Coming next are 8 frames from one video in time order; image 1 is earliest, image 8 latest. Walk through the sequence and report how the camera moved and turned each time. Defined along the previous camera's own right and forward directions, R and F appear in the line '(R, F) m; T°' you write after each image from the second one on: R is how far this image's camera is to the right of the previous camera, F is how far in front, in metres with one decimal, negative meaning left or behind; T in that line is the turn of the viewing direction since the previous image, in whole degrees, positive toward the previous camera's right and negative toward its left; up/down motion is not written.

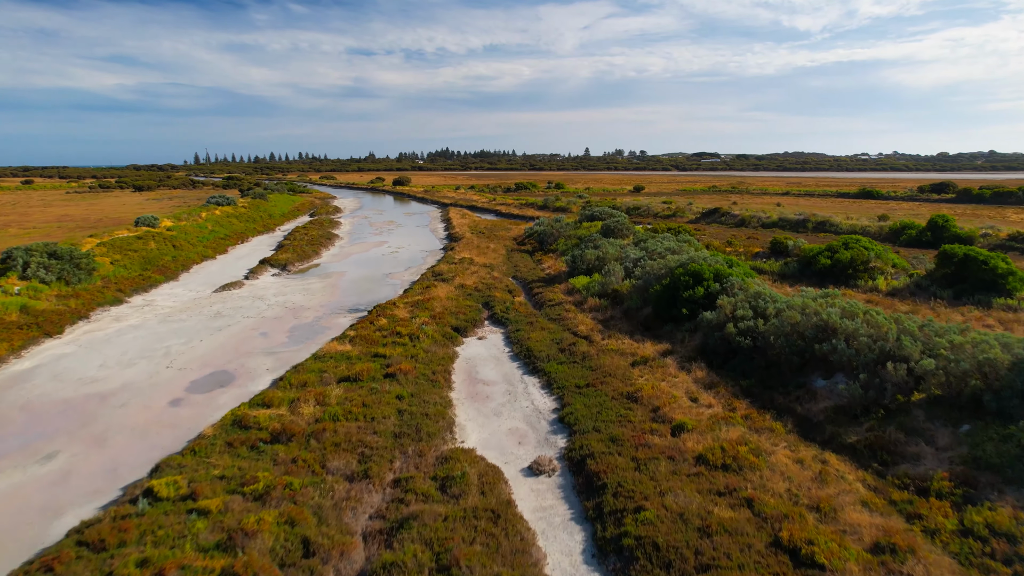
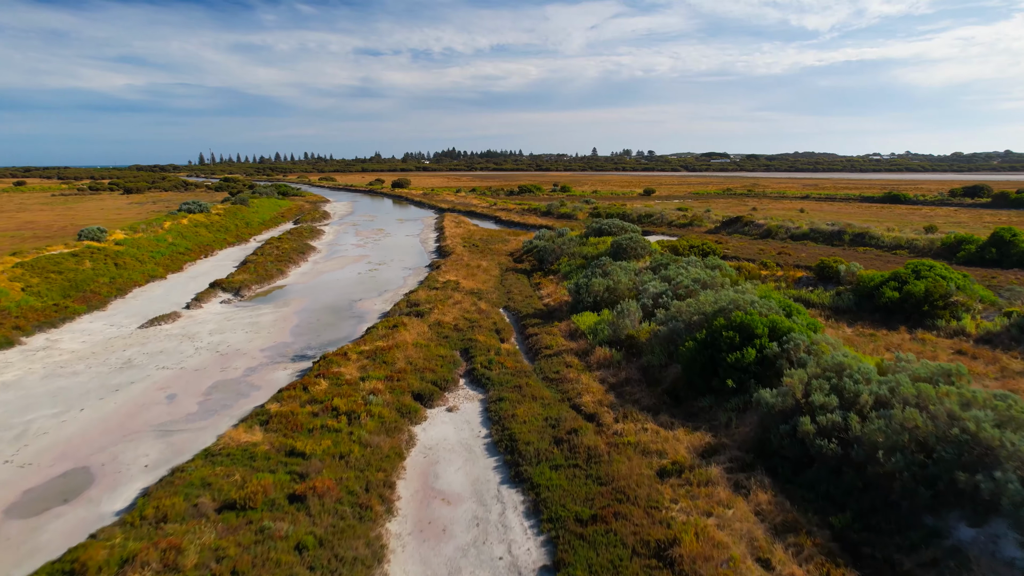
(+0.4, +3.6) m; -1°
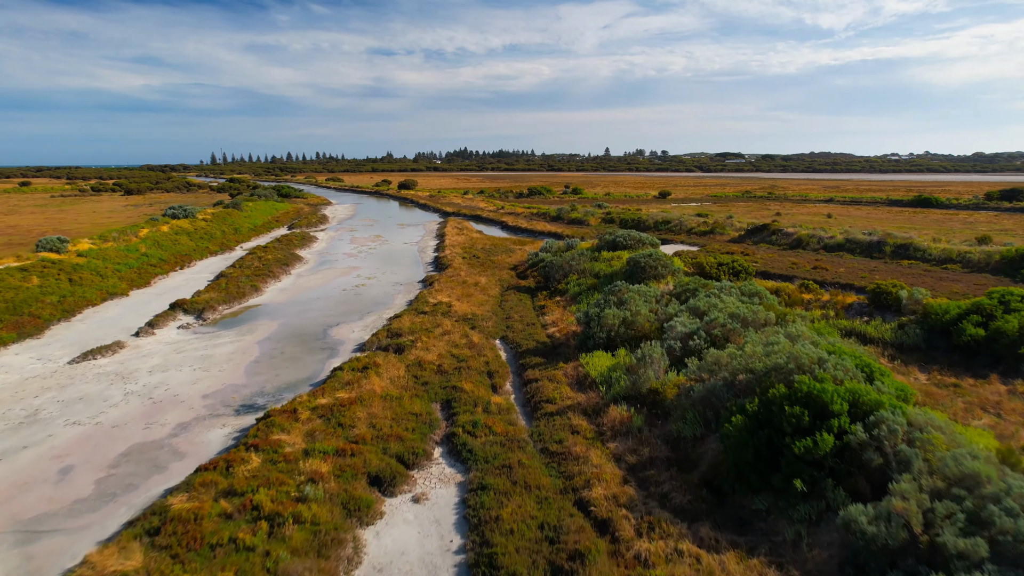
(+0.3, +2.6) m; -1°
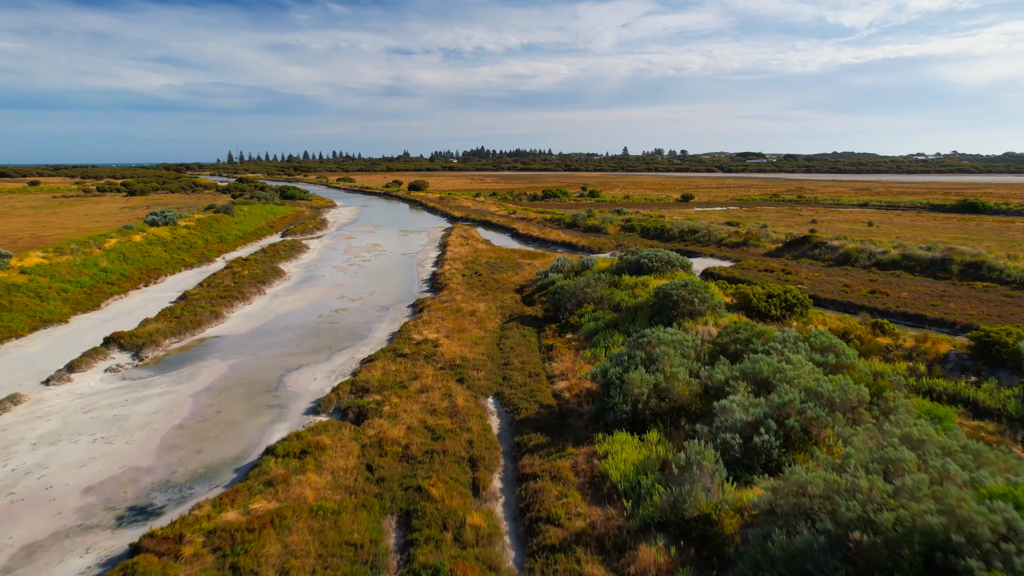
(+0.3, +3.3) m; -1°
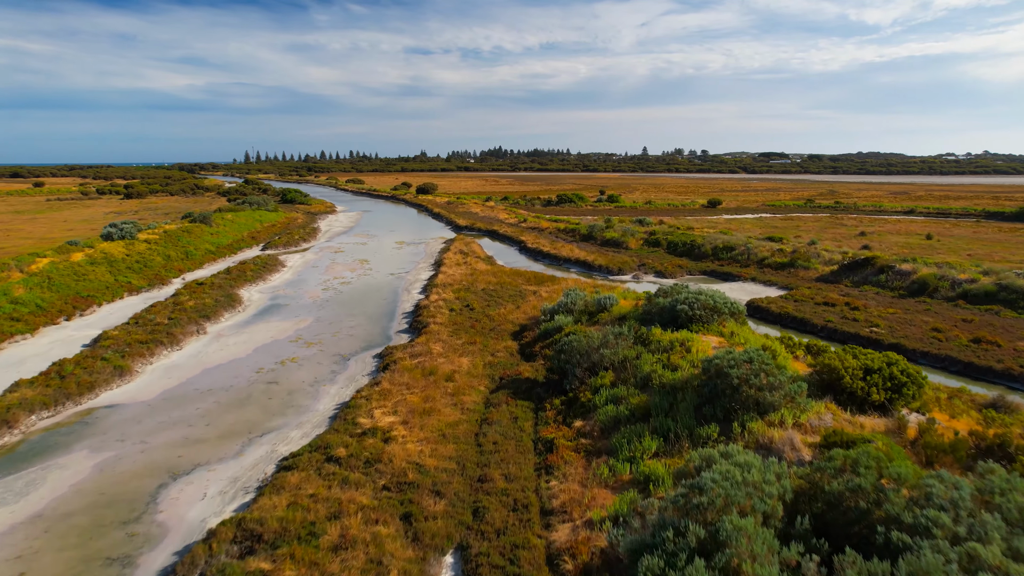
(+0.5, +4.4) m; -1°
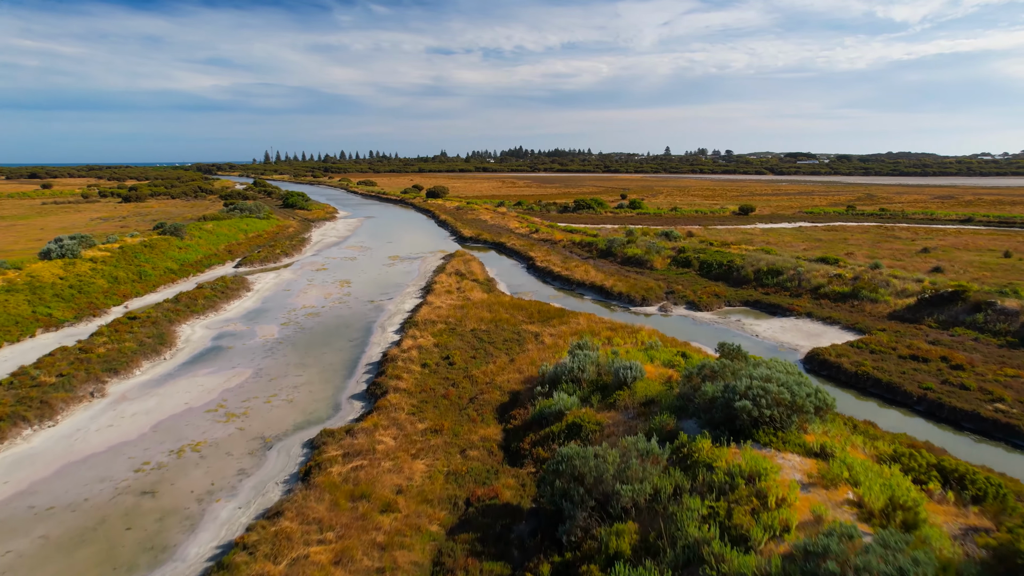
(+0.6, +4.4) m; -2°
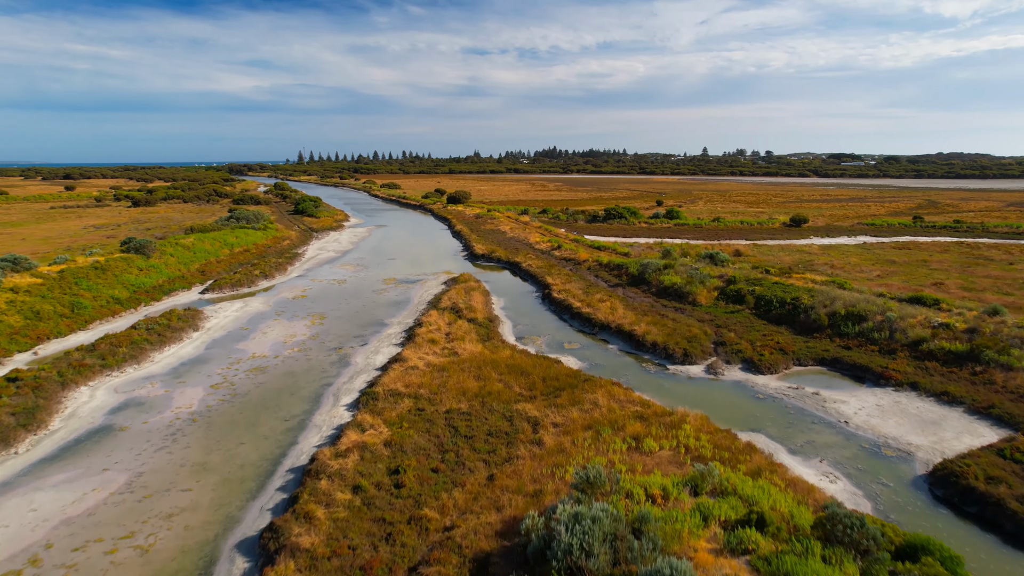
(+0.8, +4.9) m; -3°
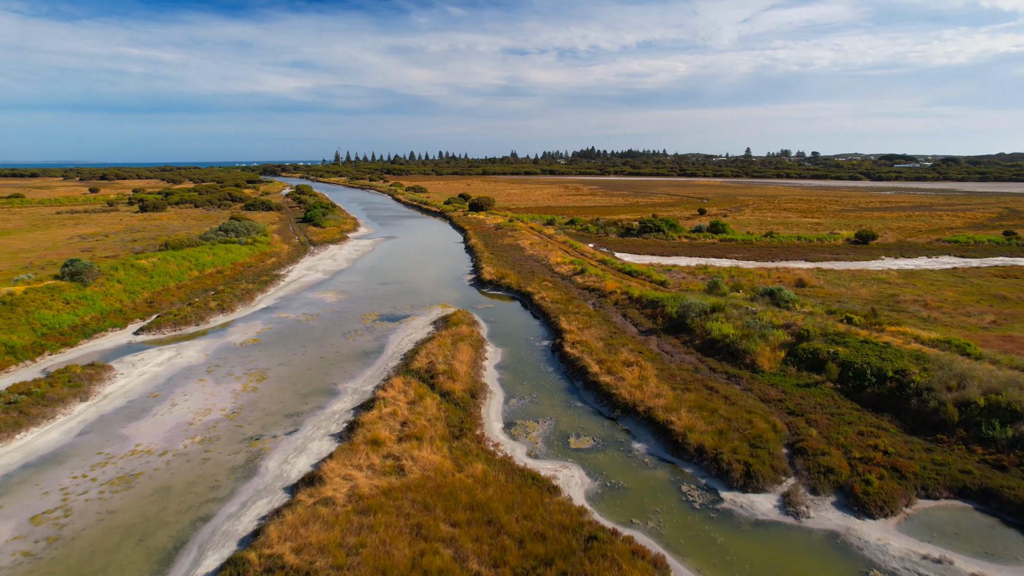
(+1.0, +5.5) m; -3°
